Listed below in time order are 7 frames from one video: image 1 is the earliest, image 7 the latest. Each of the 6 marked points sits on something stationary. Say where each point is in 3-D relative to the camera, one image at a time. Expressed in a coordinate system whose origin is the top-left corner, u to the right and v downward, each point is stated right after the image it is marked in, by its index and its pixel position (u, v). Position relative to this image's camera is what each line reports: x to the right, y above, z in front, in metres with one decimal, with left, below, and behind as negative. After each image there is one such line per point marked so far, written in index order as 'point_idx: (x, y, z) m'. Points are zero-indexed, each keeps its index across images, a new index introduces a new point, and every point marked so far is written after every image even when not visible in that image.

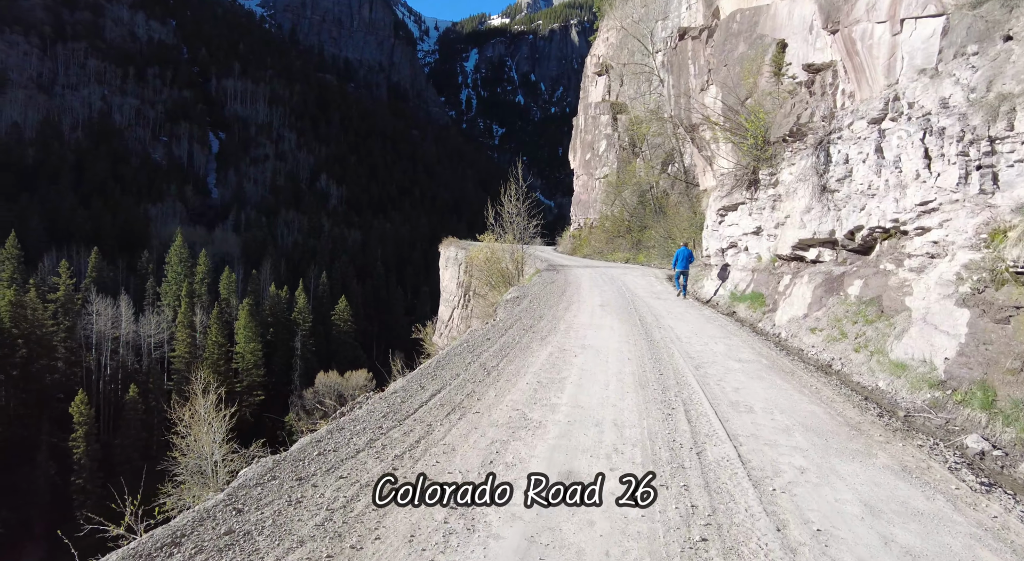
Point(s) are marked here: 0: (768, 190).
0: (+4.8, +1.7, +12.7) m
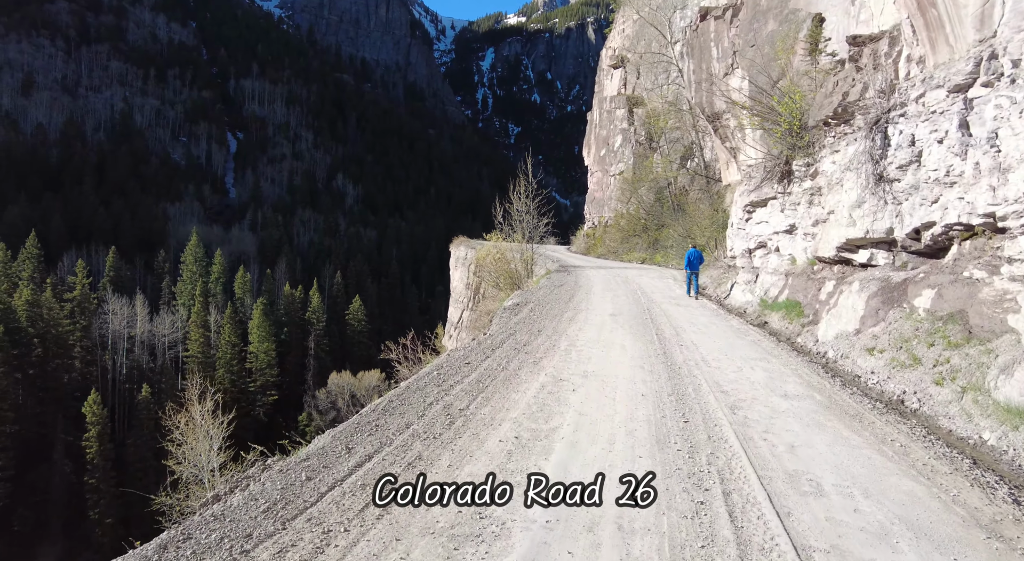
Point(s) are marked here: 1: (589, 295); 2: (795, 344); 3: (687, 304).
0: (+4.8, +1.6, +11.2) m
1: (+1.7, -0.3, +13.6) m
2: (+3.6, -0.8, +8.5) m
3: (+3.4, -0.5, +13.1) m
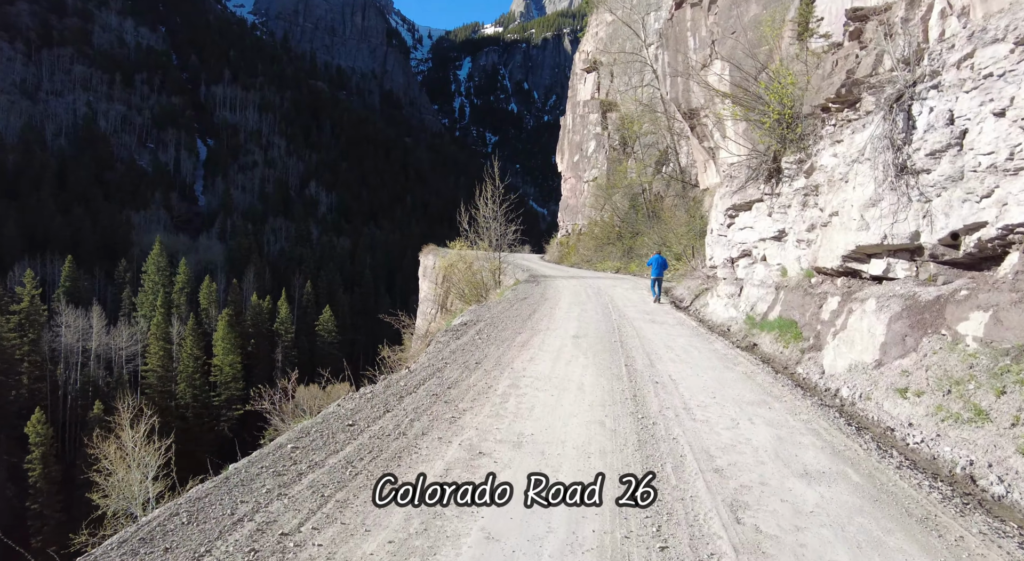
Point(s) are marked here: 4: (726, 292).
0: (+4.1, +1.4, +9.7) m
1: (+0.9, -0.6, +12.0) m
2: (+2.9, -1.0, +6.9) m
3: (+2.6, -0.7, +11.5) m
4: (+3.8, -0.2, +12.1) m
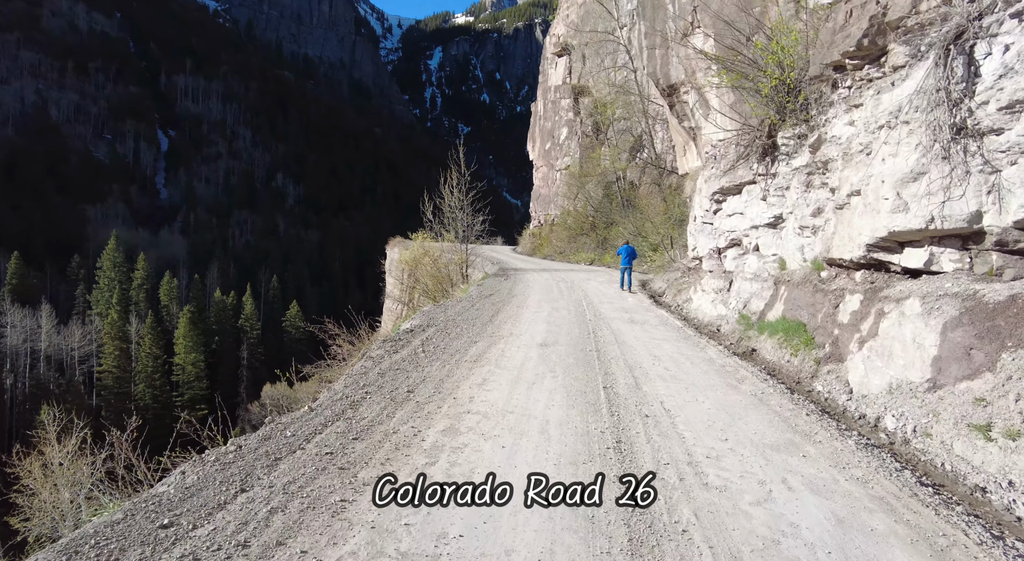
0: (+3.5, +1.5, +8.4) m
1: (+0.2, -0.5, +10.5) m
2: (+2.5, -1.0, +5.5) m
3: (+2.0, -0.6, +10.1) m
4: (+3.2, -0.1, +10.7) m
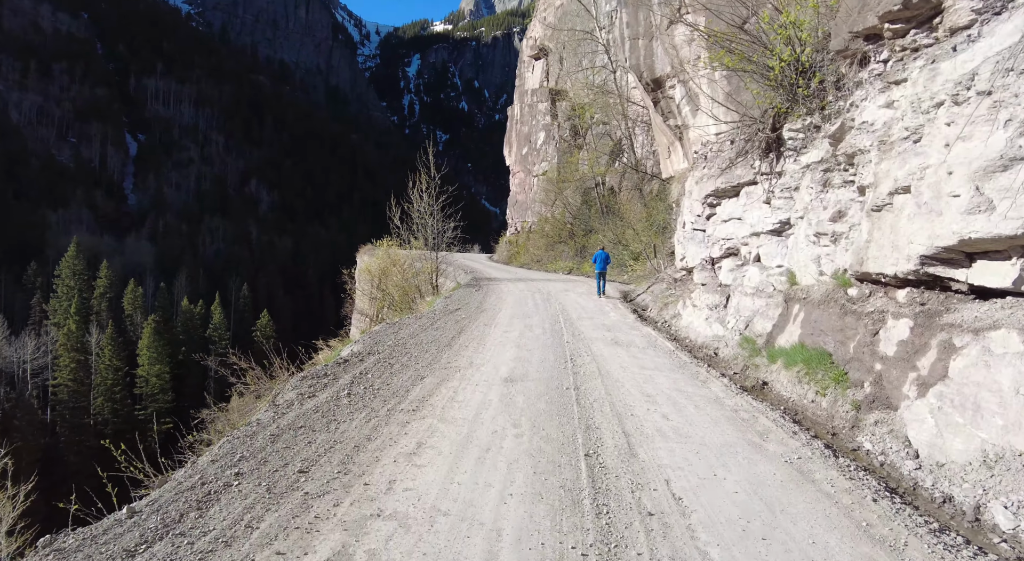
0: (+3.1, +1.3, +7.1) m
1: (-0.2, -0.7, +9.1) m
2: (+2.2, -1.1, +4.2) m
3: (+1.5, -0.8, +8.7) m
4: (+2.7, -0.3, +9.4) m
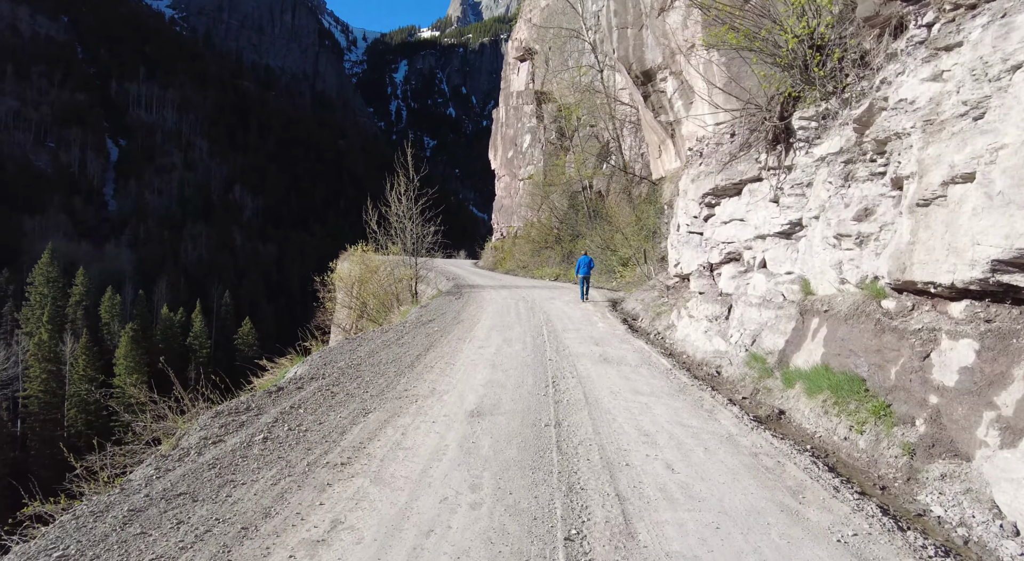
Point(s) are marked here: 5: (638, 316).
0: (+2.9, +1.2, +6.1) m
1: (-0.5, -0.8, +8.1) m
2: (+2.0, -1.2, +3.2) m
3: (+1.2, -0.9, +7.7) m
4: (+2.4, -0.4, +8.4) m
5: (+2.2, -0.6, +11.9) m
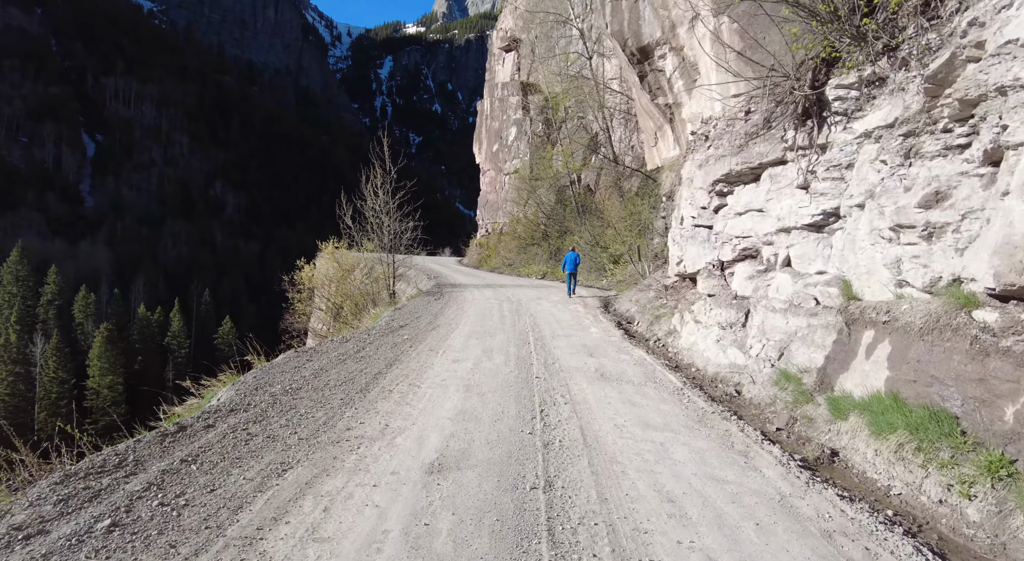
0: (+2.7, +1.2, +4.9) m
1: (-0.7, -0.8, +6.8) m
2: (+1.9, -1.2, +1.9) m
3: (+1.0, -0.9, +6.5) m
4: (+2.2, -0.4, +7.2) m
5: (+2.0, -0.6, +10.6) m
